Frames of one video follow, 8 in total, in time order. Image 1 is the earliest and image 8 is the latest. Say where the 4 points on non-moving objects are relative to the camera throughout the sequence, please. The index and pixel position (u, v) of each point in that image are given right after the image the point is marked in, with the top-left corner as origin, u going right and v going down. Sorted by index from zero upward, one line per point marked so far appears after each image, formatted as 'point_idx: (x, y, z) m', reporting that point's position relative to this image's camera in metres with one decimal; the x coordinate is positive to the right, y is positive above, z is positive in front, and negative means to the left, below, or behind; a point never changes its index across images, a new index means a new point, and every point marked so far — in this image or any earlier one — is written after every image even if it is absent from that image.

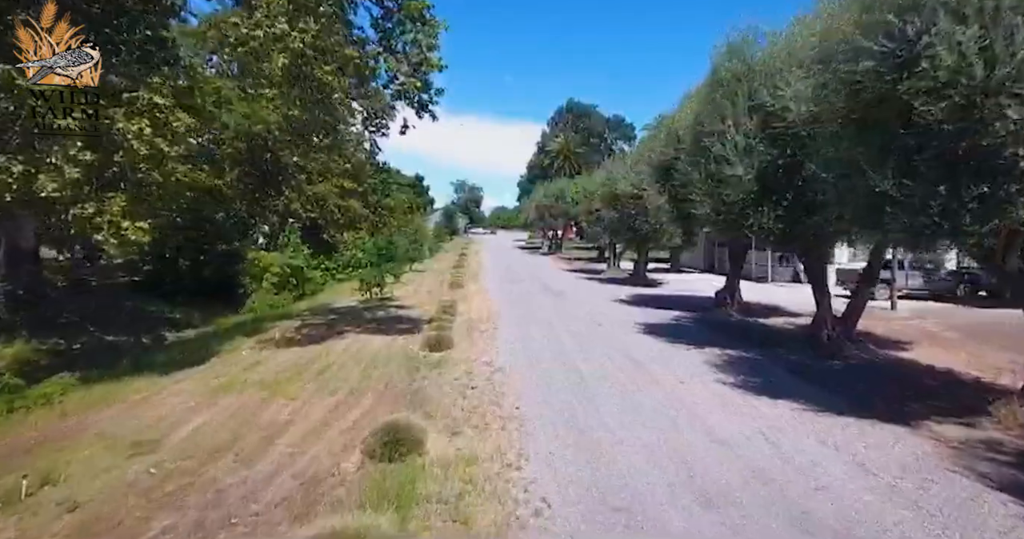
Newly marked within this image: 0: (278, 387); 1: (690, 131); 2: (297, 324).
0: (-3.1, -1.6, +8.1) m
1: (+3.7, +2.7, +11.6) m
2: (-5.0, -1.3, +13.9) m
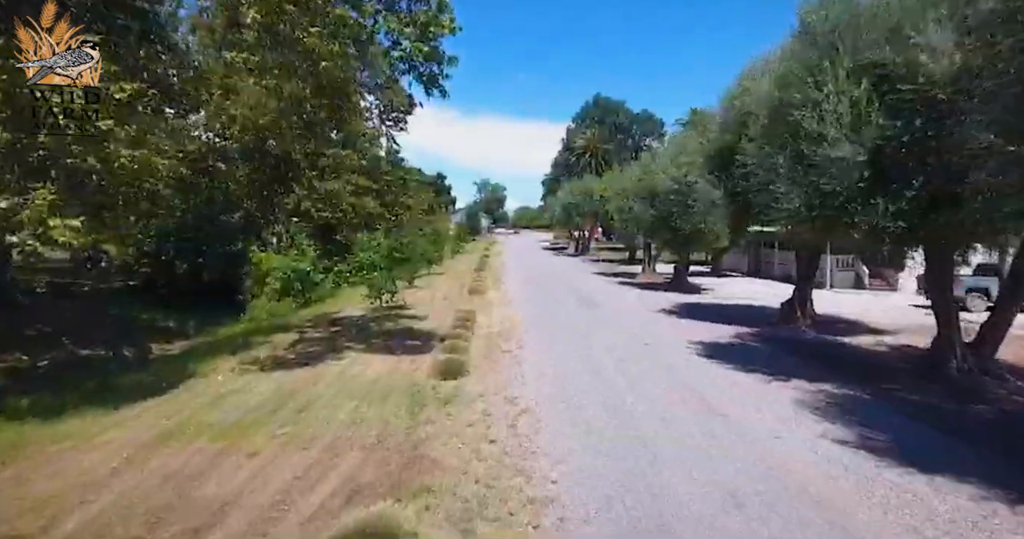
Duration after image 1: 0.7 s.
0: (-2.8, -1.7, +6.3) m
1: (+4.2, +2.6, +9.5) m
2: (-4.4, -1.4, +12.1) m
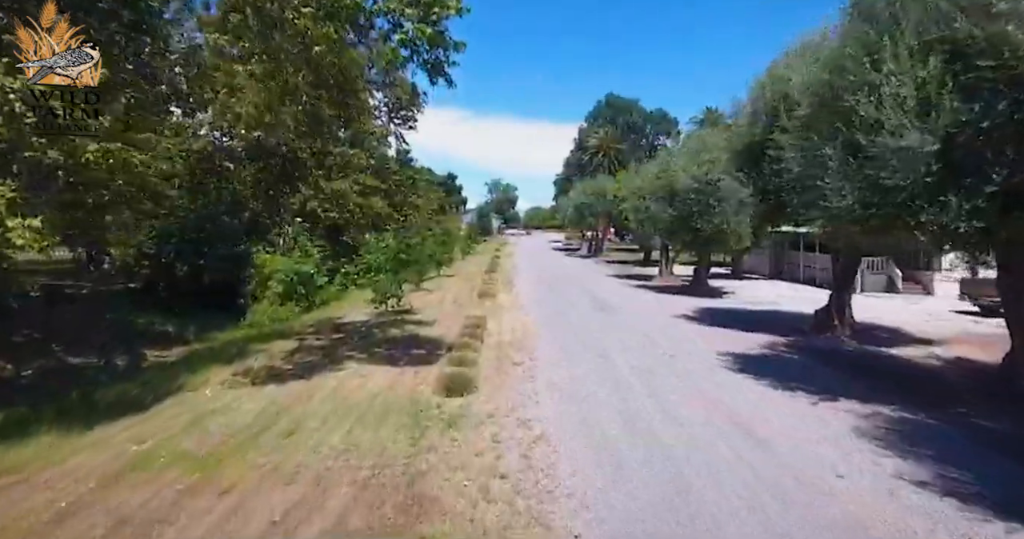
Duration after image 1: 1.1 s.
0: (-2.7, -1.7, +5.6) m
1: (+4.4, +2.5, +8.6) m
2: (-4.2, -1.5, +11.4) m
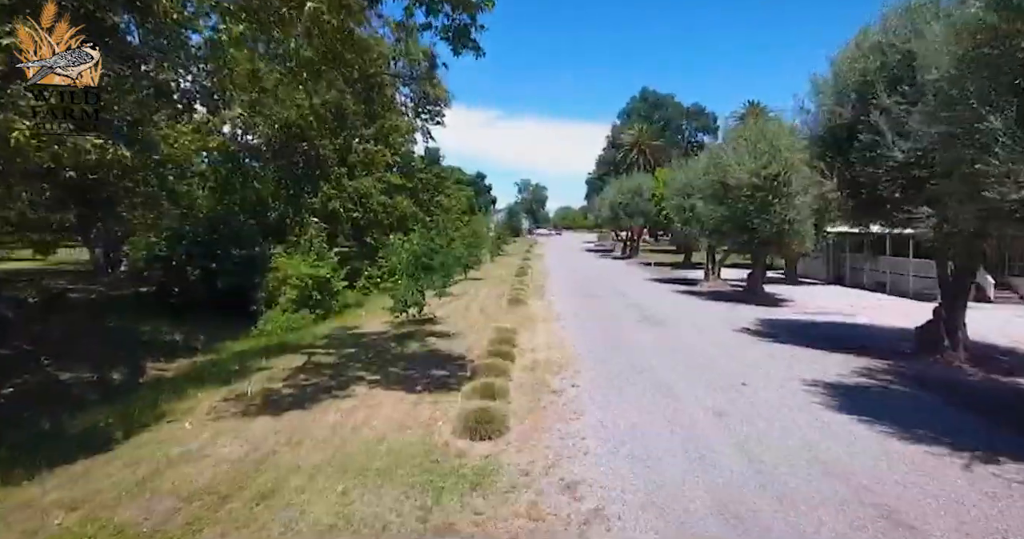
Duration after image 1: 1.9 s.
0: (-2.3, -1.8, +4.1) m
1: (+4.8, +2.4, +6.9) m
2: (-3.6, -1.6, +10.0) m
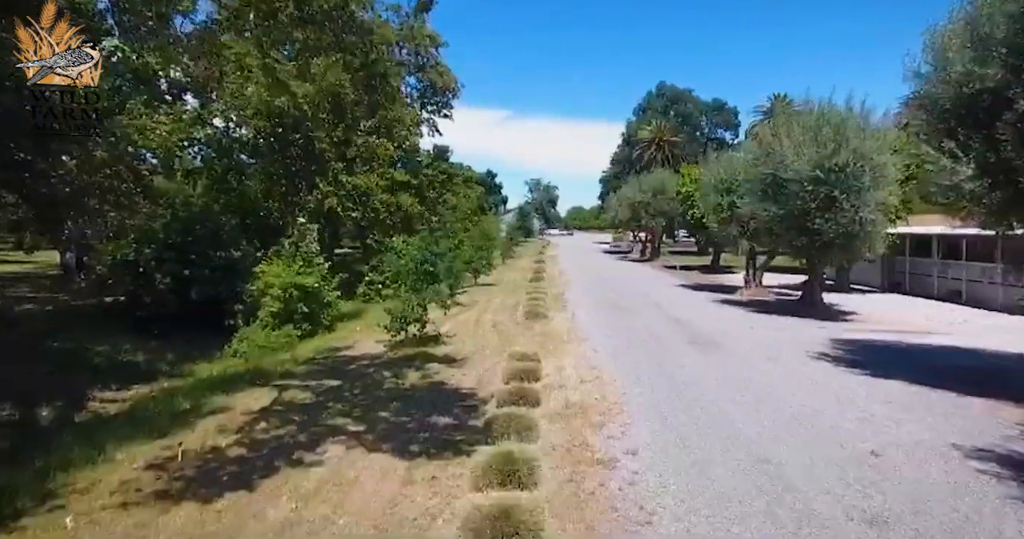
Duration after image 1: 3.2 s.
0: (-2.1, -2.0, +1.9) m
1: (+5.1, +2.2, +4.5) m
2: (-3.3, -1.8, +7.8) m
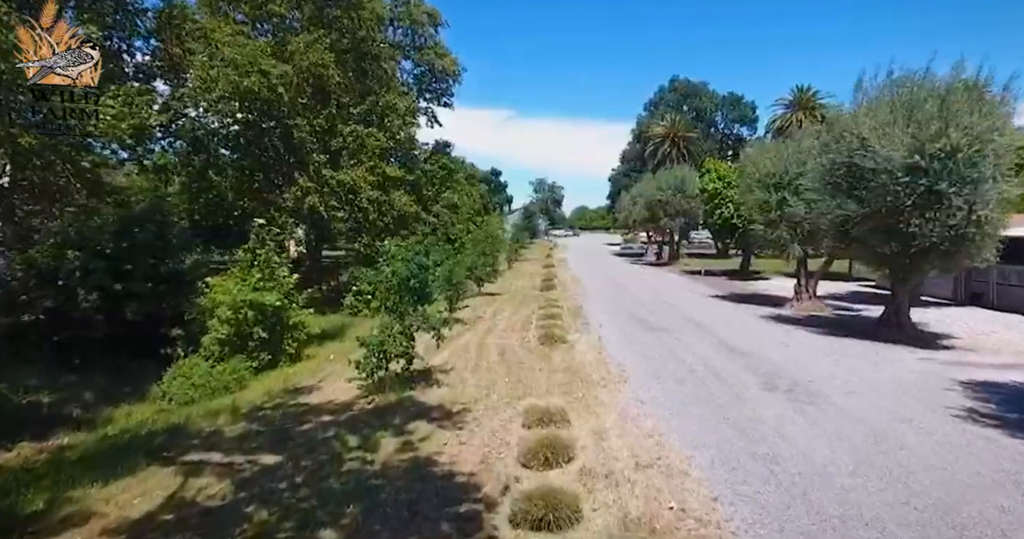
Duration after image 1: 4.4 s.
0: (-2.0, -2.3, -0.9) m
1: (+5.3, +2.0, +1.7) m
2: (-3.1, -2.0, +5.0) m
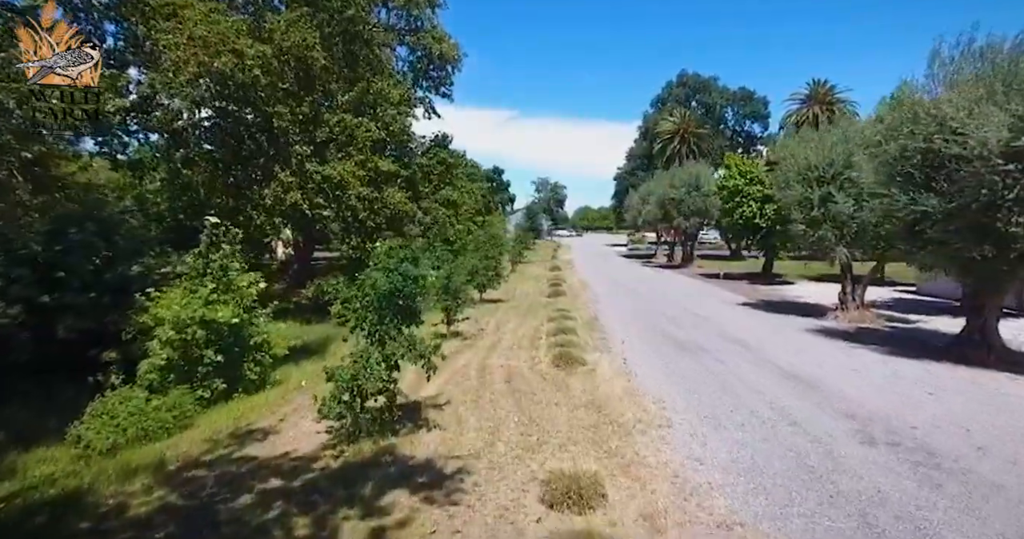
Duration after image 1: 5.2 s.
0: (-1.9, -2.4, -2.8) m
1: (+5.4, +1.9, -0.3) m
2: (-3.0, -2.2, +3.1) m
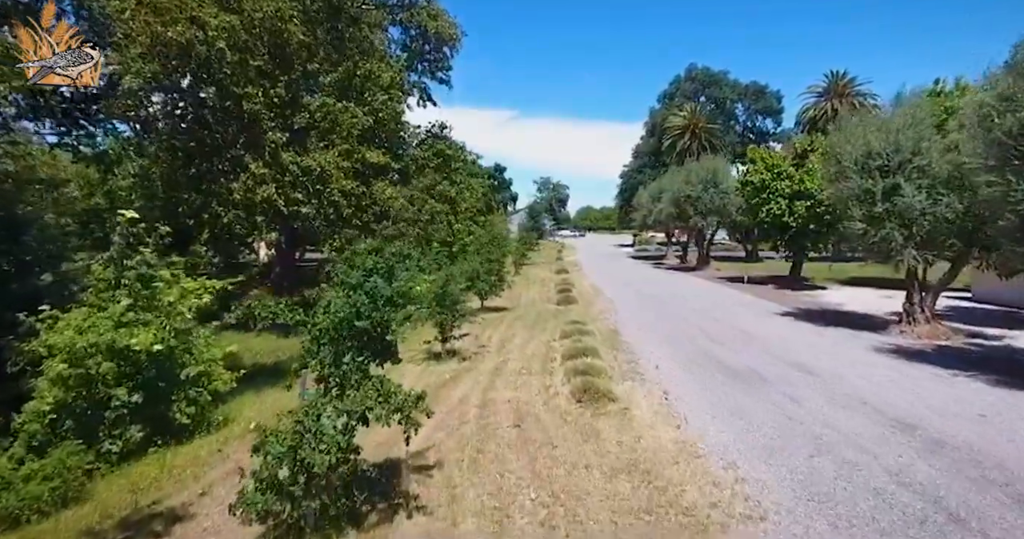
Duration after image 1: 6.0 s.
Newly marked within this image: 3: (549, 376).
0: (-1.8, -2.5, -5.0) m
1: (+5.5, +1.8, -2.5) m
2: (-2.9, -2.3, +0.9) m
3: (+0.5, -1.6, +9.3) m
